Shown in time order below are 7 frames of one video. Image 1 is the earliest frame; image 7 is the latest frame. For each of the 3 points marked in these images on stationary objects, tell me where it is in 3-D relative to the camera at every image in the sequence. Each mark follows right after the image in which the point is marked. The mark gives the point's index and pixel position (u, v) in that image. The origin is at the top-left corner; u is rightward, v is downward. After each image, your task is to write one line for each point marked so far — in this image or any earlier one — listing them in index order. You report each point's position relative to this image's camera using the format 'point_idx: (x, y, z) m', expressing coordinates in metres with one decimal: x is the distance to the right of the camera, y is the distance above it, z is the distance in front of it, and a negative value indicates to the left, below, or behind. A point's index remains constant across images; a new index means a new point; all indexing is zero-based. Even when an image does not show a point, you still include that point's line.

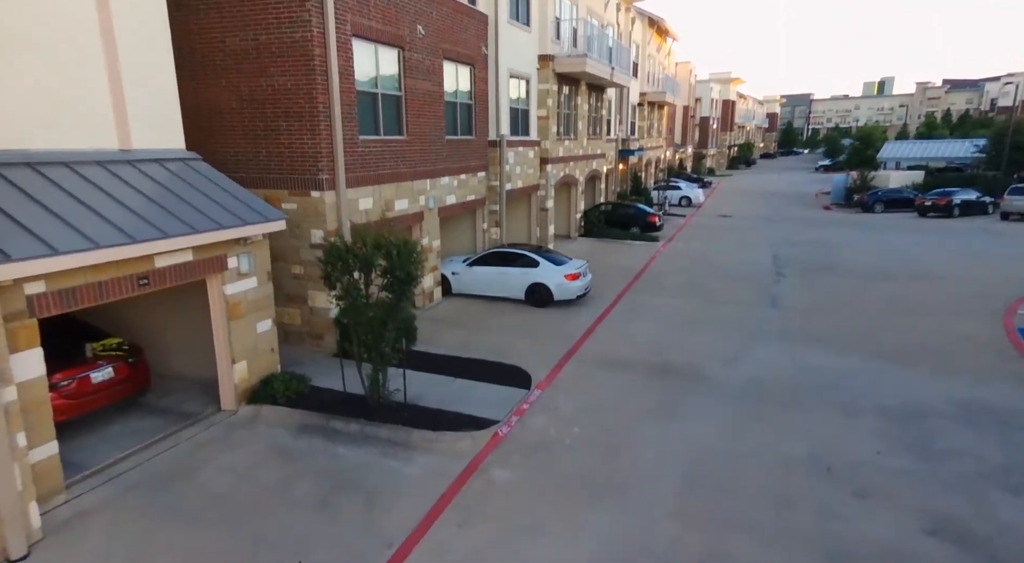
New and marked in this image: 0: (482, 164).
0: (-0.8, +3.0, +16.2) m
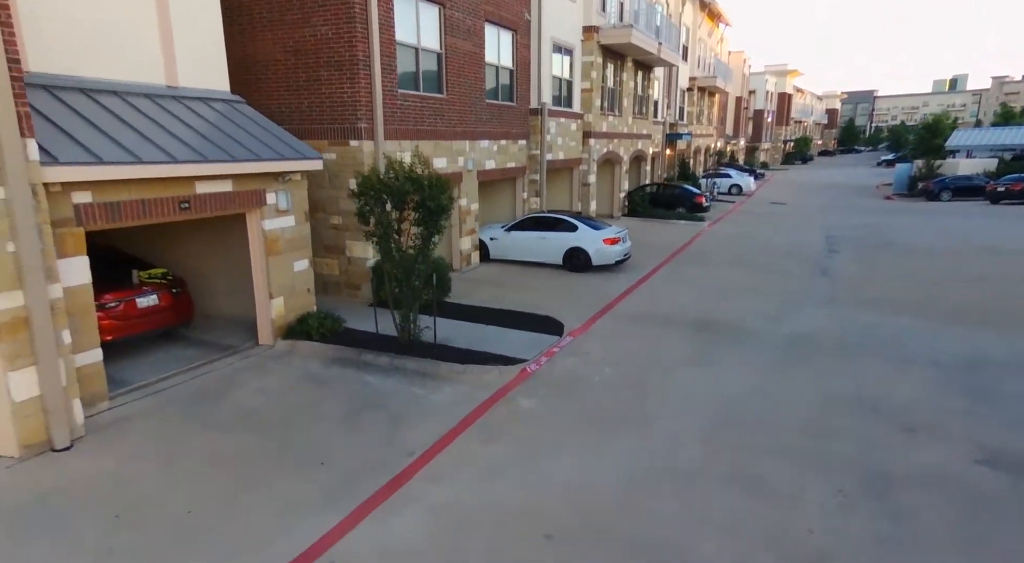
0: (+0.3, +3.8, +16.2) m
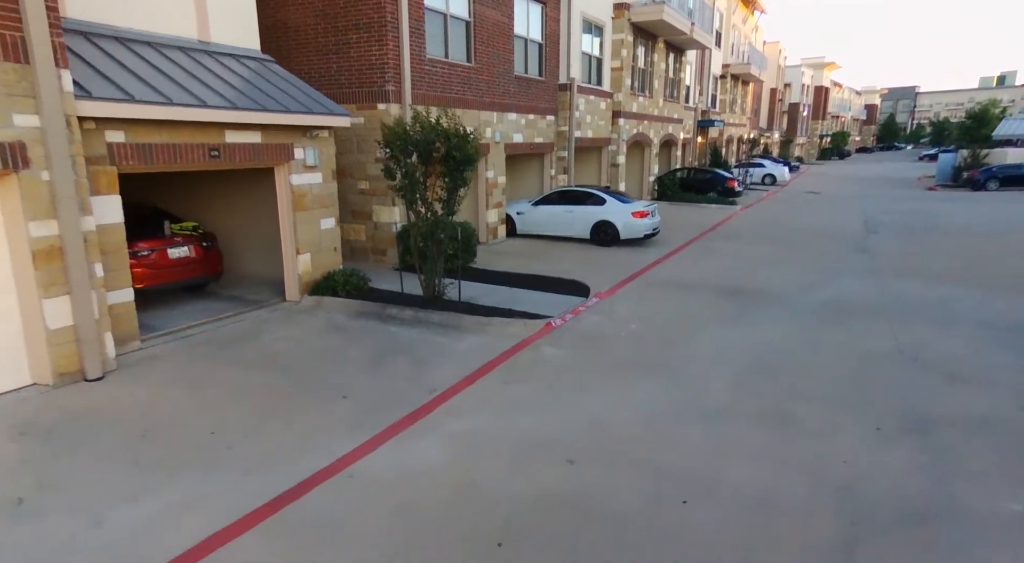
0: (+1.0, +4.5, +16.1) m
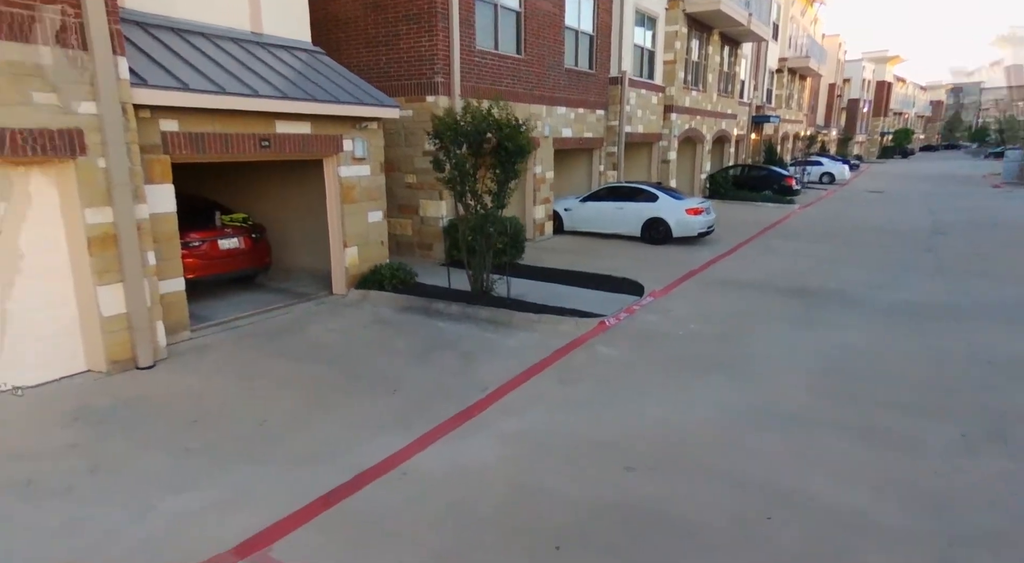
0: (+2.3, +4.5, +15.8) m
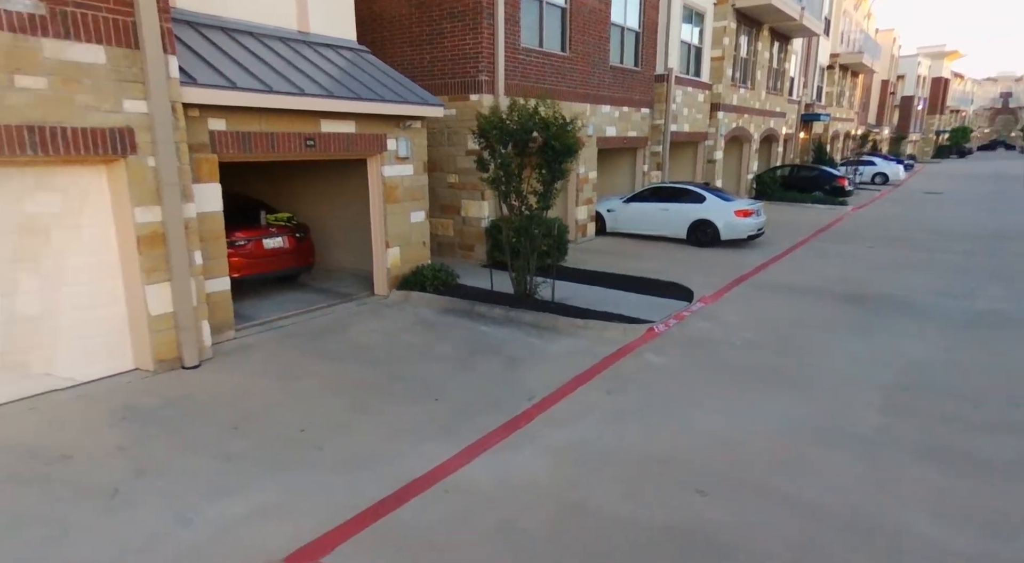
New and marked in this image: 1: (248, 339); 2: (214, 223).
0: (+3.3, +4.4, +15.4) m
1: (-3.1, -0.7, +7.4) m
2: (-3.3, +0.7, +7.0) m
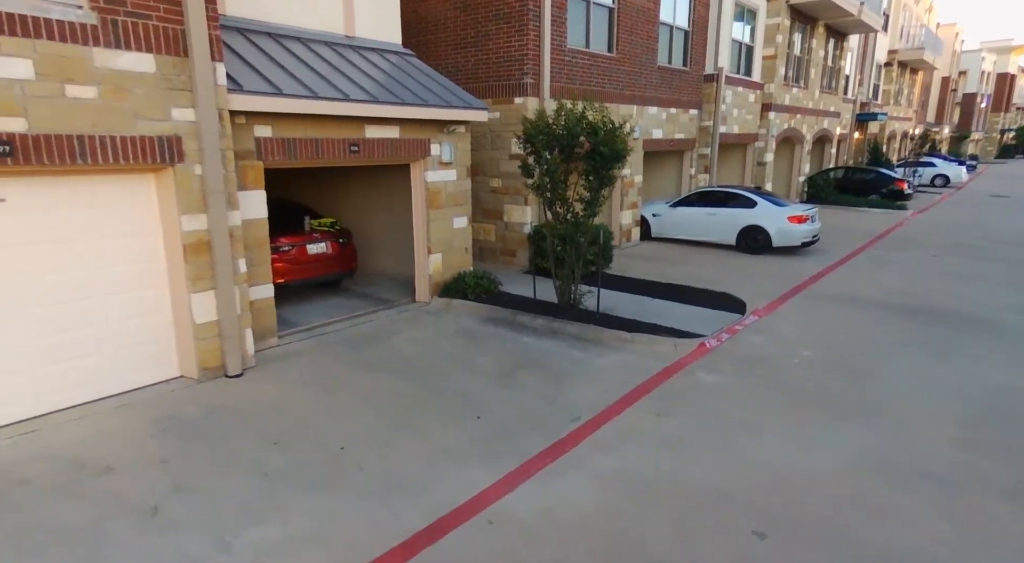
0: (+4.4, +4.3, +14.9) m
1: (-2.6, -0.8, +7.3) m
2: (-2.8, +0.6, +6.9) m
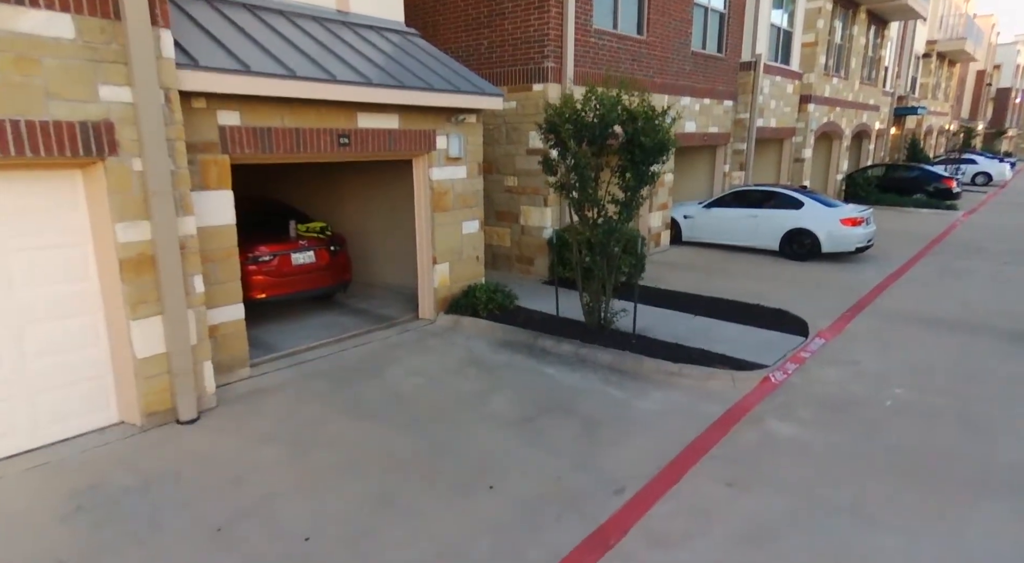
0: (+4.7, +4.1, +13.5) m
1: (-2.4, -0.9, +6.1) m
2: (-2.6, +0.4, +5.7) m
